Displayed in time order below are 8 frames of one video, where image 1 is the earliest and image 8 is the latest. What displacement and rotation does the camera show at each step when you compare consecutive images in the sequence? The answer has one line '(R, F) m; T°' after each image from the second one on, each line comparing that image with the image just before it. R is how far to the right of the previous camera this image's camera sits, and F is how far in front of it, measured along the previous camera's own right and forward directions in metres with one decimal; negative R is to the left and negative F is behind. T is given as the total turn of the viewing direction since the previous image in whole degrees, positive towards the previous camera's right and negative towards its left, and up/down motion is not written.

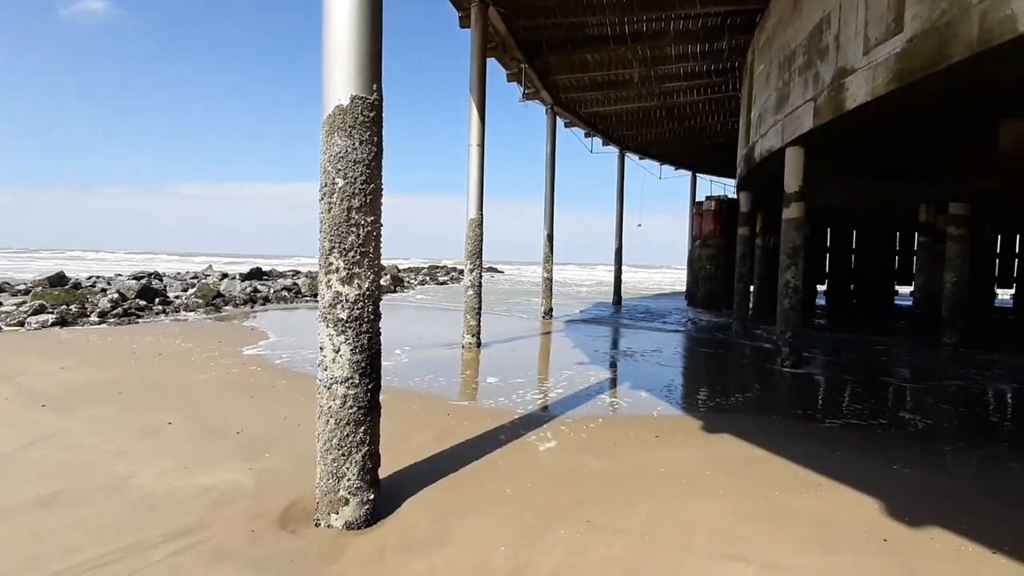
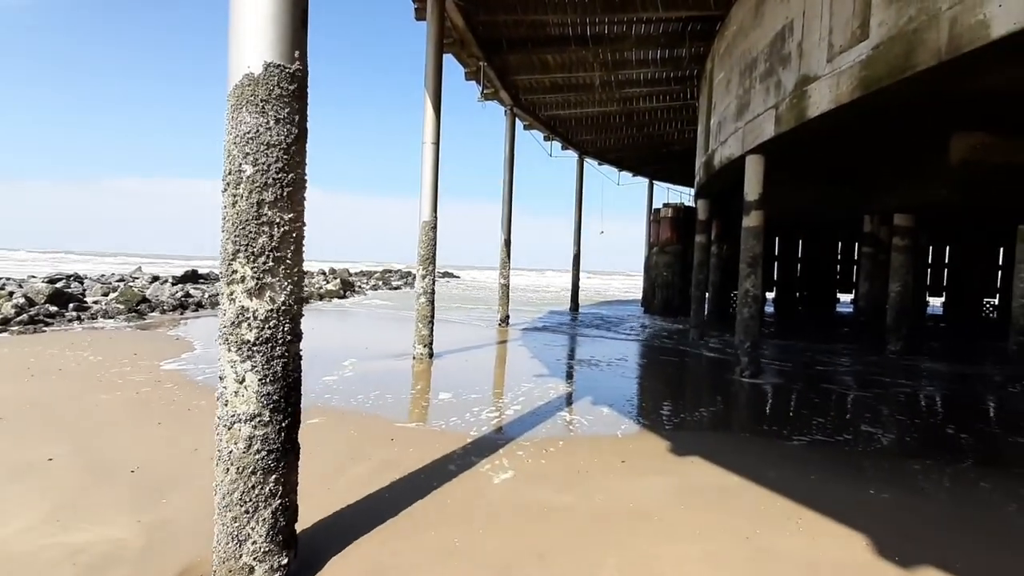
(0.0, +0.5) m; +5°
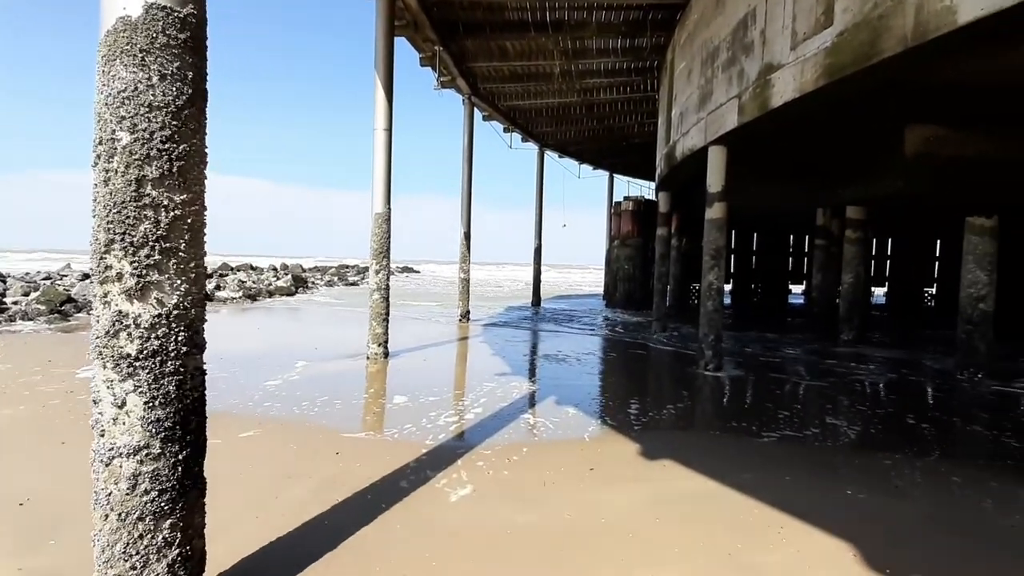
(0.0, +0.4) m; +4°
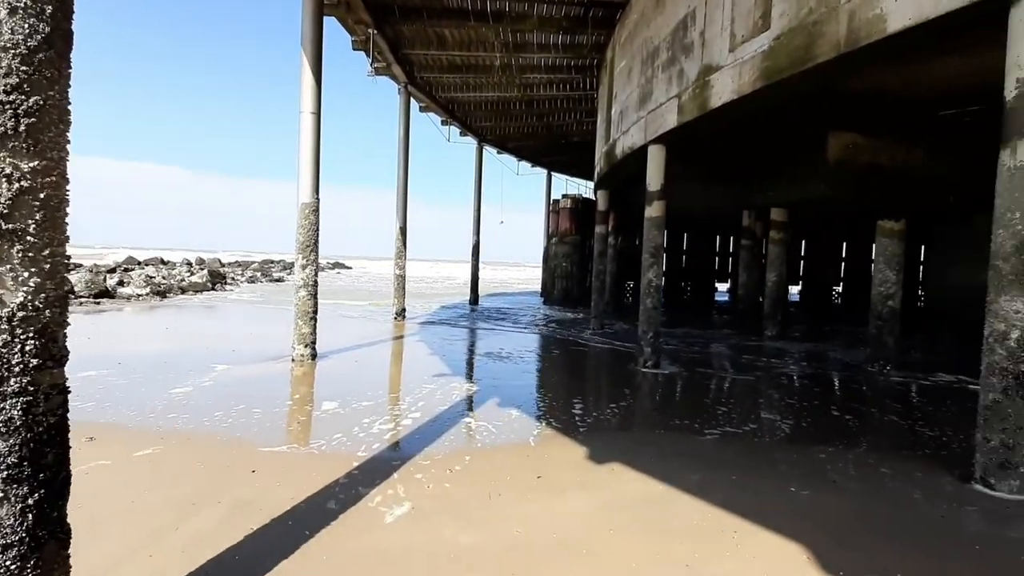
(-0.1, +0.3) m; +7°
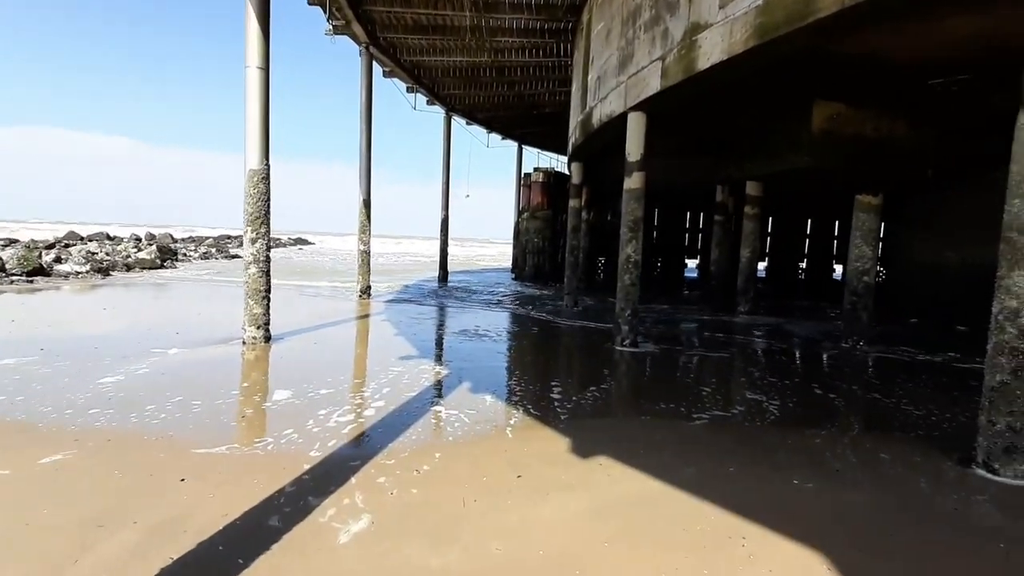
(0.0, +0.5) m; +4°
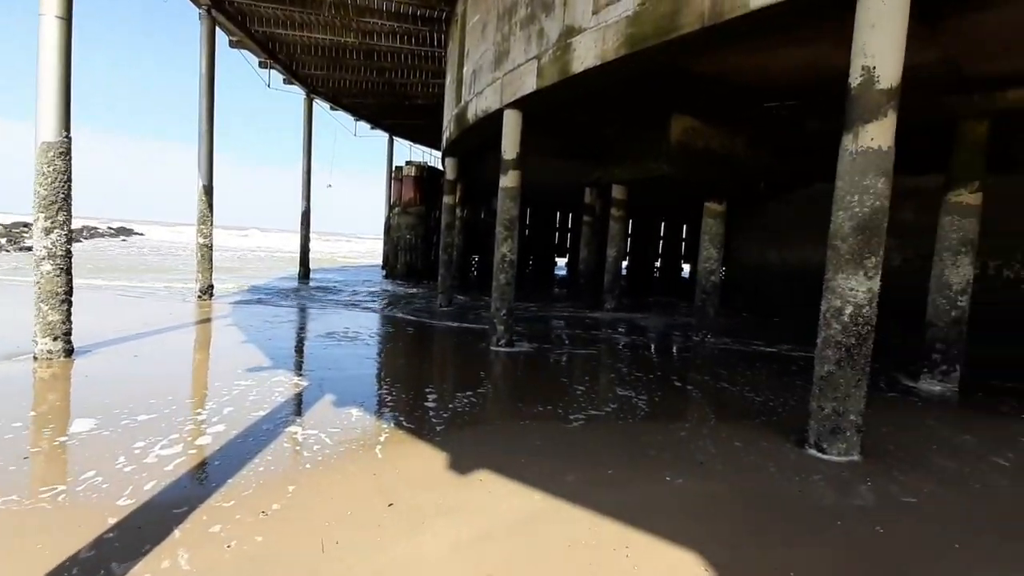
(0.0, +0.3) m; +15°
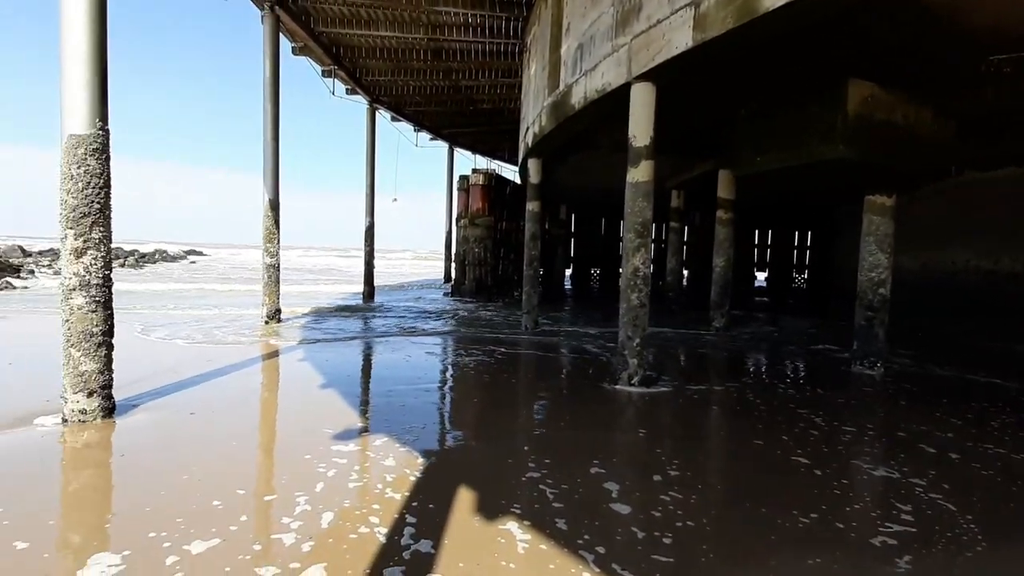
(-1.2, +1.7) m; -5°
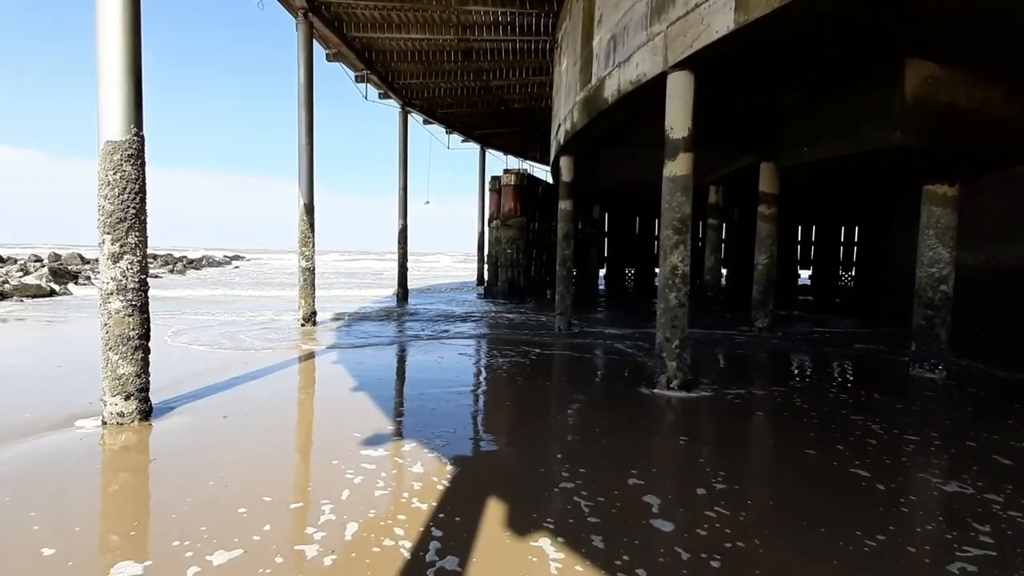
(0.0, +0.2) m; -4°
